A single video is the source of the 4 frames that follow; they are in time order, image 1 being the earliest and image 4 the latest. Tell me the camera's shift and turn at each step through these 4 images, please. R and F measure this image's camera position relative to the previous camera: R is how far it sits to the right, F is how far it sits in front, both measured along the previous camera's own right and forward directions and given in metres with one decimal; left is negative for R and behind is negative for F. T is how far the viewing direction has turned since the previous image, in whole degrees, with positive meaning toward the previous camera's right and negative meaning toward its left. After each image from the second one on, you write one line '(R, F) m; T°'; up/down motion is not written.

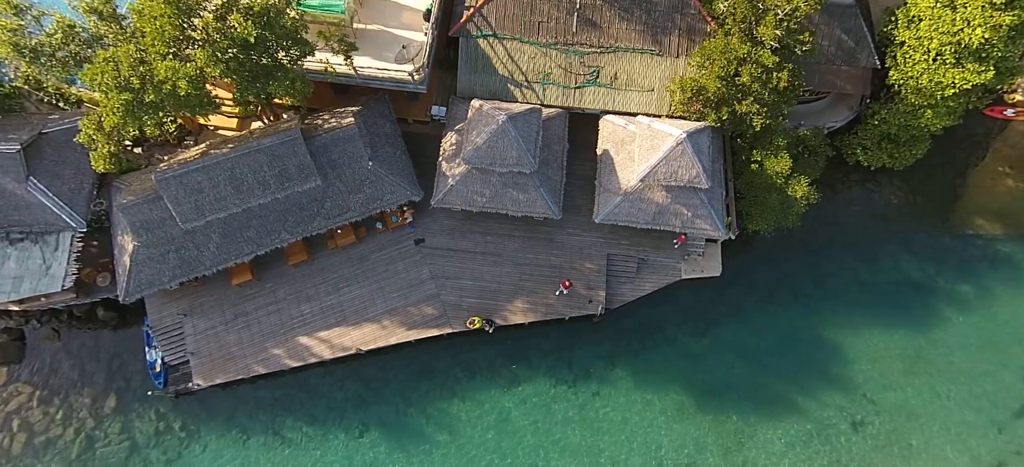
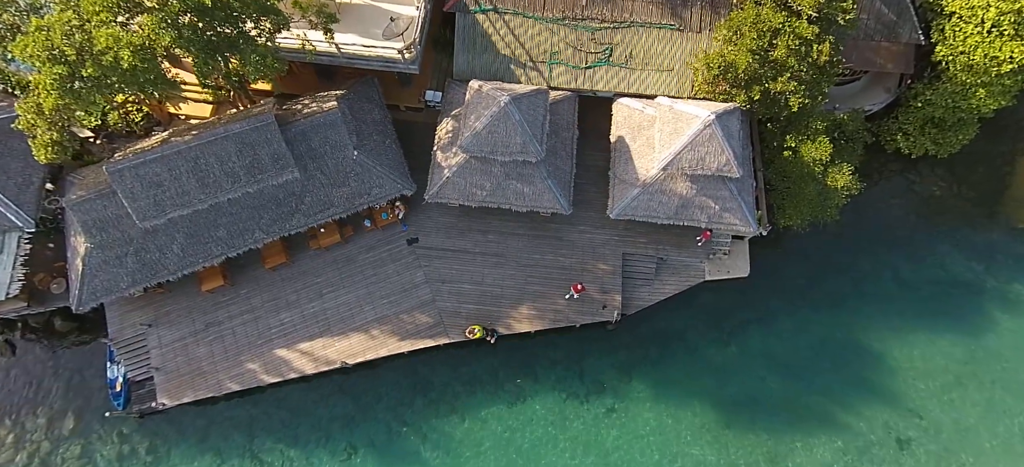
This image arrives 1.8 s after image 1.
(-0.2, +3.4) m; 0°
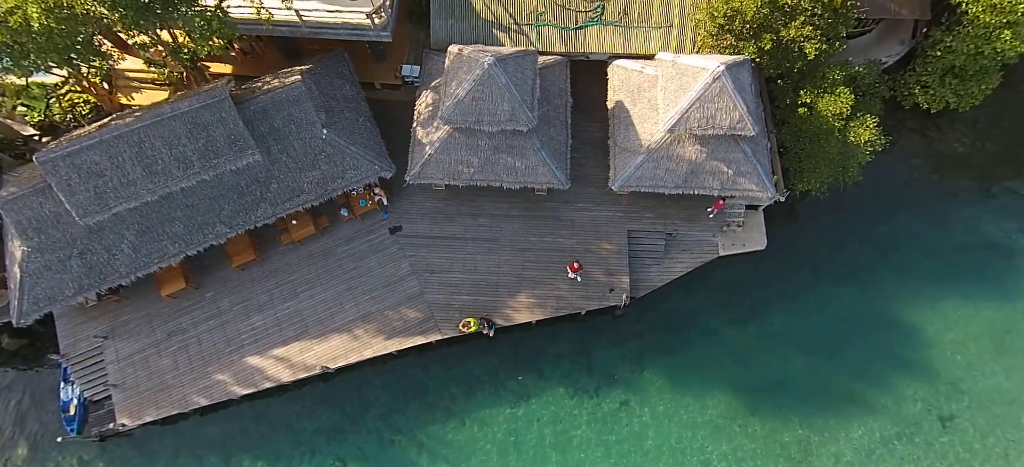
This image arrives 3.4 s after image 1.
(0.0, +2.7) m; +1°
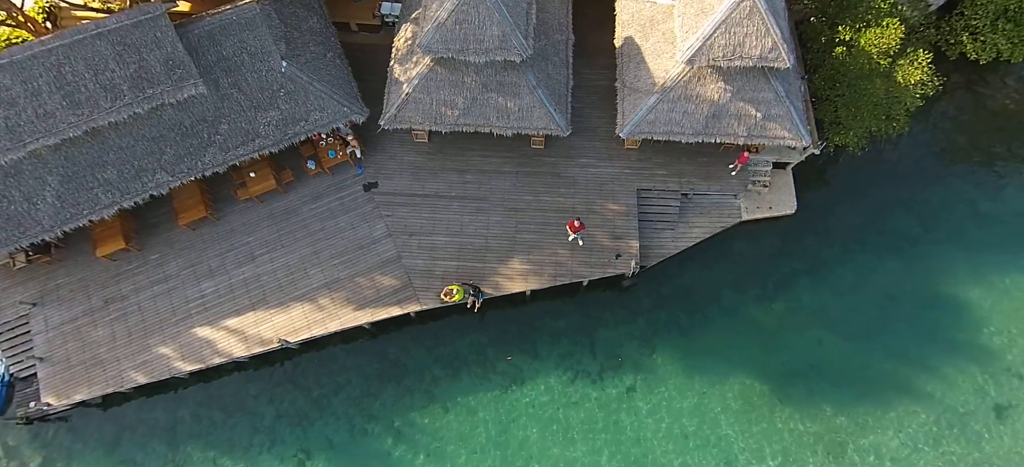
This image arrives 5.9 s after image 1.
(+0.5, +3.4) m; 0°
